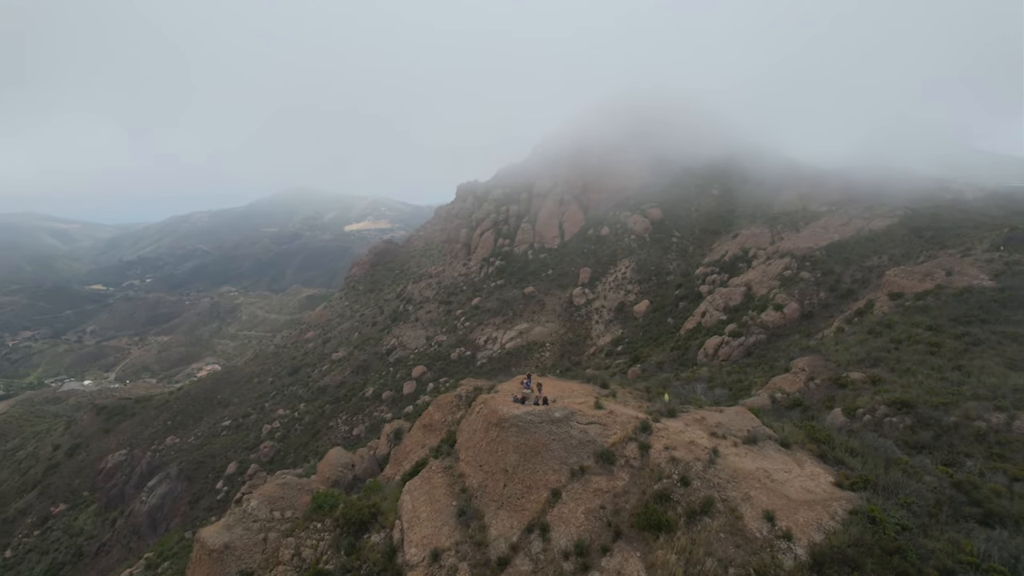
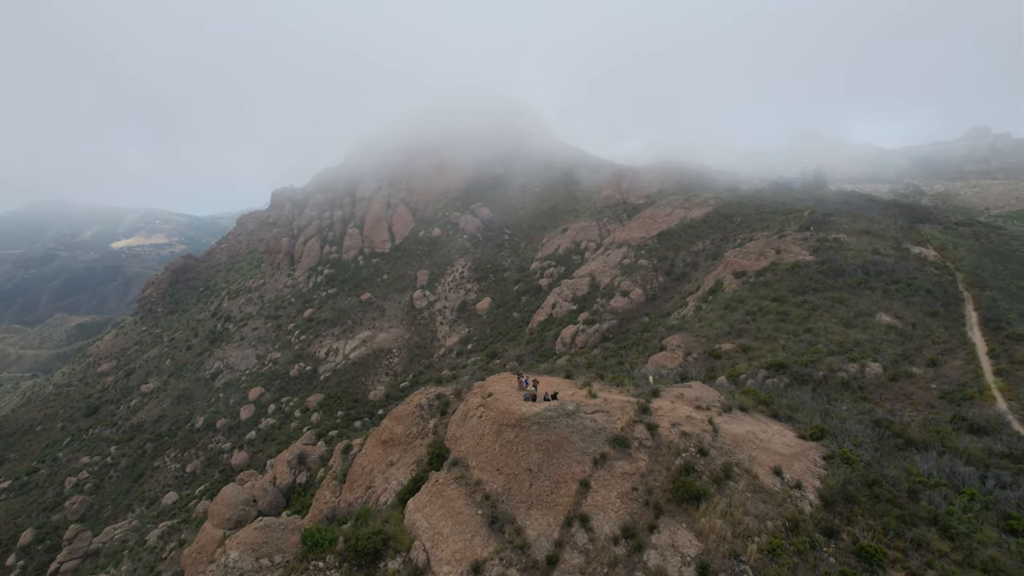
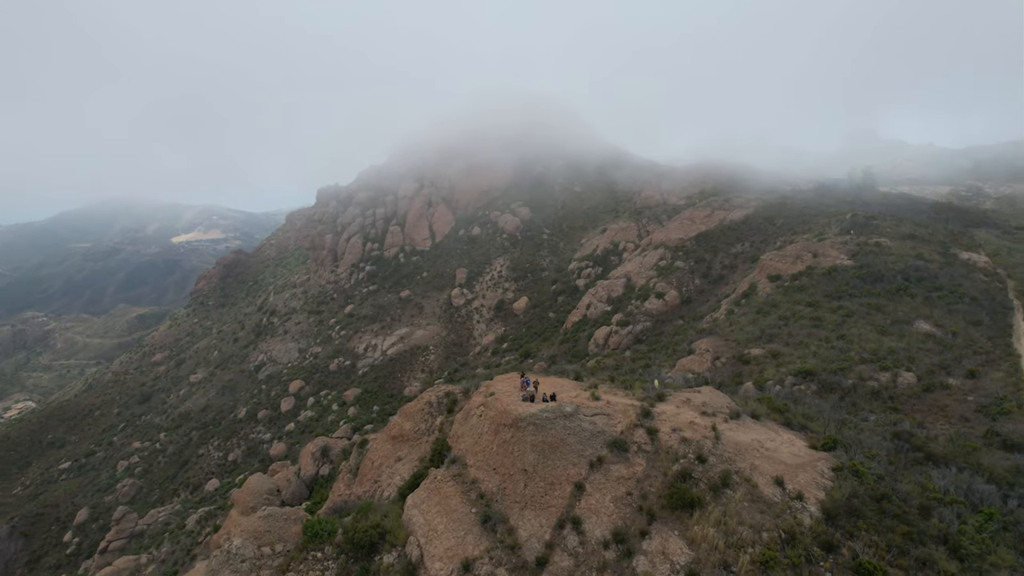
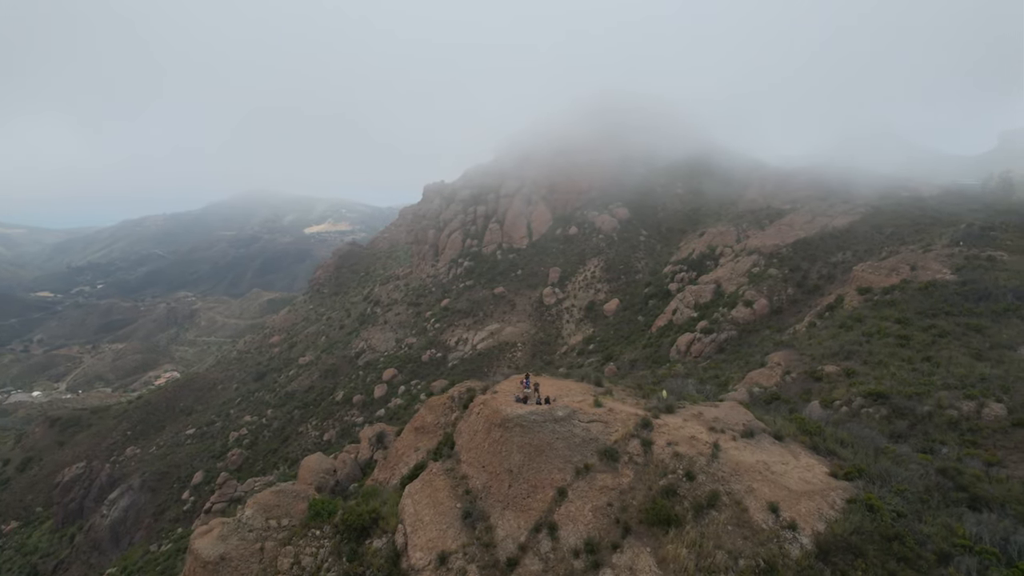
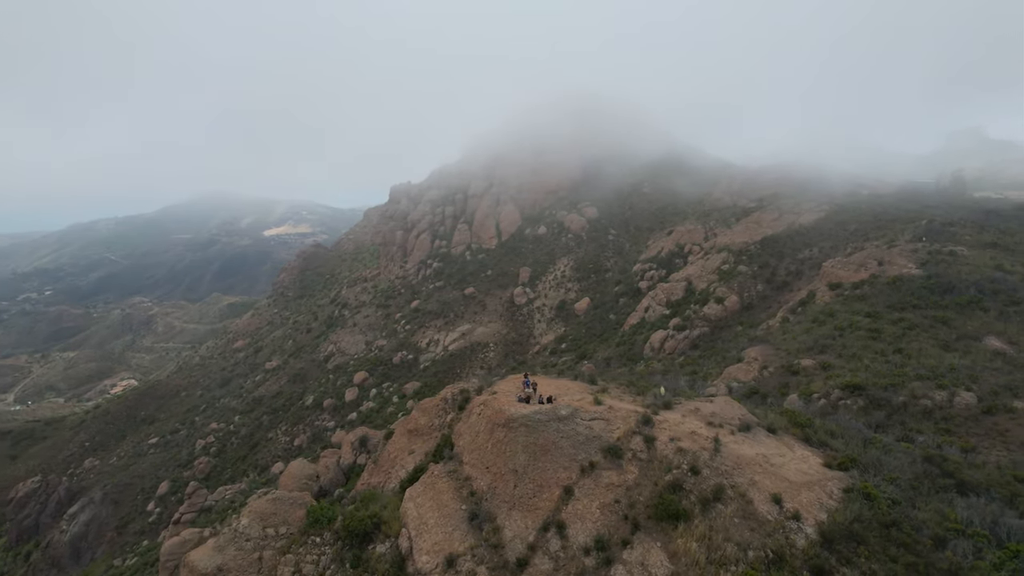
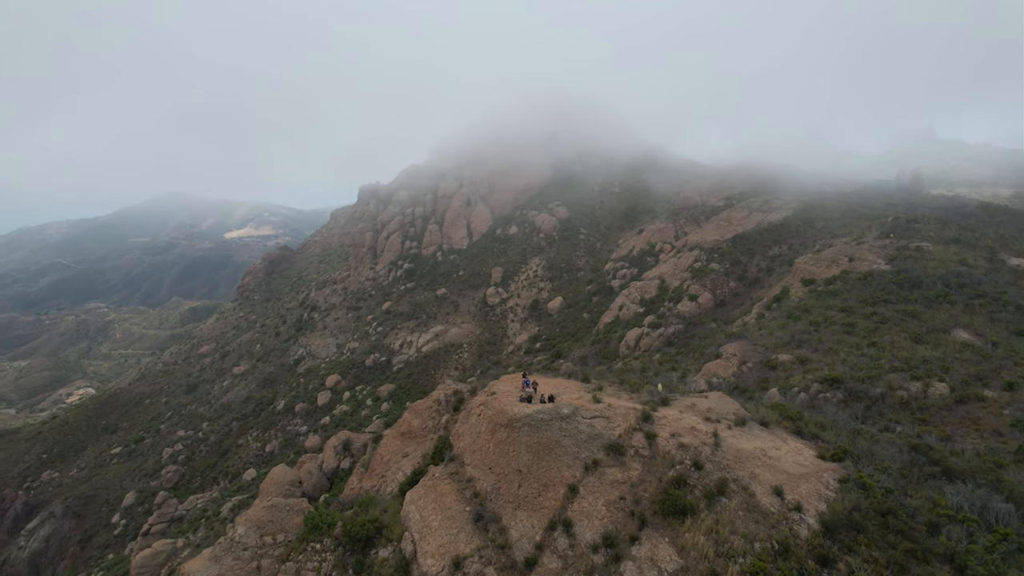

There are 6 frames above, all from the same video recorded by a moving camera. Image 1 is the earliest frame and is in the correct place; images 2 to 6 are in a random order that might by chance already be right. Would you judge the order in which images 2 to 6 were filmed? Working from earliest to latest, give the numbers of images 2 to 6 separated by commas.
4, 5, 6, 3, 2
